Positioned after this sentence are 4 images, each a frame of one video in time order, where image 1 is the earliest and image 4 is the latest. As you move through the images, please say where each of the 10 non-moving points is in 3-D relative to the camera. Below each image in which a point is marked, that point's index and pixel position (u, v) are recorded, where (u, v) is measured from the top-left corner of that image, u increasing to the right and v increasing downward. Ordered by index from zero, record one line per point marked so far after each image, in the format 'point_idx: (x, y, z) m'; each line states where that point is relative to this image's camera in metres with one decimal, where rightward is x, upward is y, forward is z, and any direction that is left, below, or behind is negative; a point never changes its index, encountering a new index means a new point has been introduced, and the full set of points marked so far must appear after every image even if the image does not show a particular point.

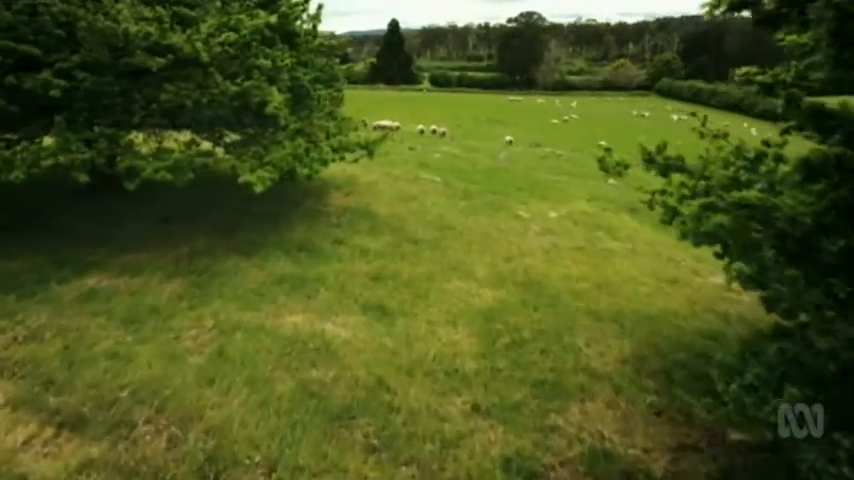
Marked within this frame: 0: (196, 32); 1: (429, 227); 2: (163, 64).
0: (-5.9, +5.3, +13.2) m
1: (+0.1, +0.5, +19.3) m
2: (-6.4, +4.2, +12.4) m
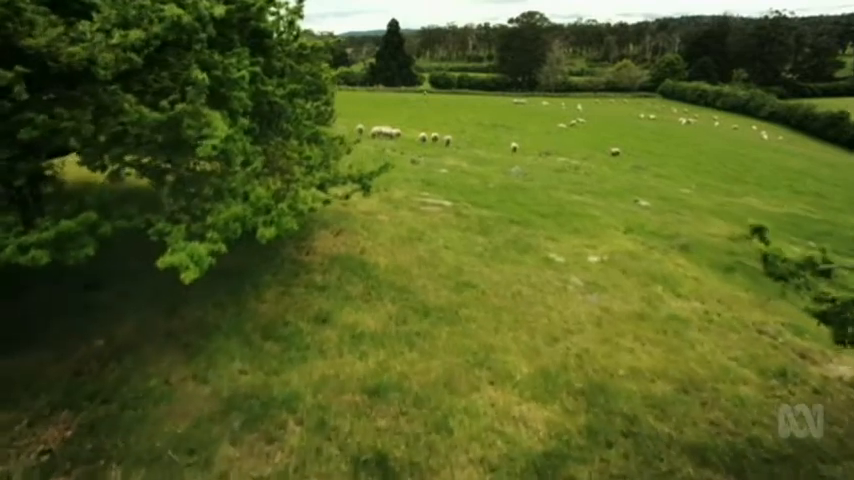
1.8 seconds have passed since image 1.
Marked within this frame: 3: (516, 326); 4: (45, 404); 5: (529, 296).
0: (-5.6, +3.6, +8.8) m
1: (+0.5, -1.3, +14.8) m
2: (-6.0, +2.4, +7.9) m
3: (+2.2, -2.2, +13.1) m
4: (-6.3, -2.5, +8.6) m
5: (+2.9, -1.6, +14.9) m
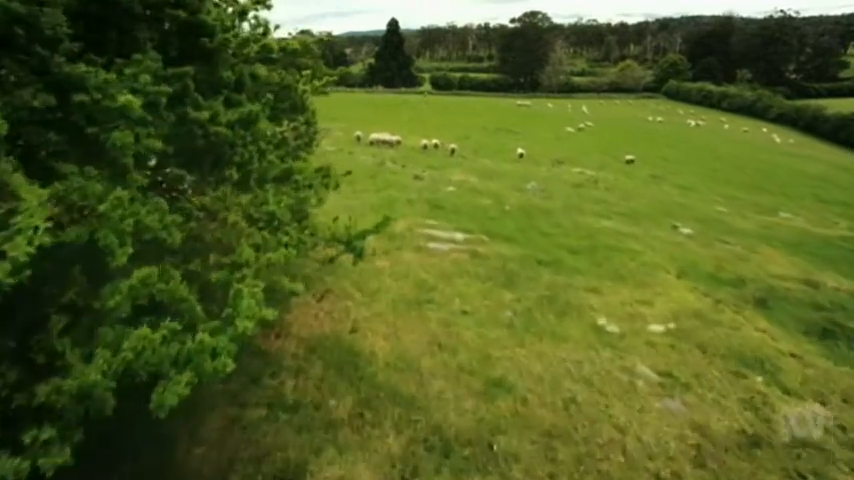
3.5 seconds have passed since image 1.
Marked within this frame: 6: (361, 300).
0: (-5.2, +1.8, +4.3) m
1: (+0.8, -3.0, +10.4) m
2: (-5.6, +0.7, +3.5) m
3: (+2.6, -3.9, +8.7) m
4: (-5.9, -4.2, +4.2) m
5: (+3.3, -3.3, +10.5) m
6: (-1.7, -1.6, +13.3) m
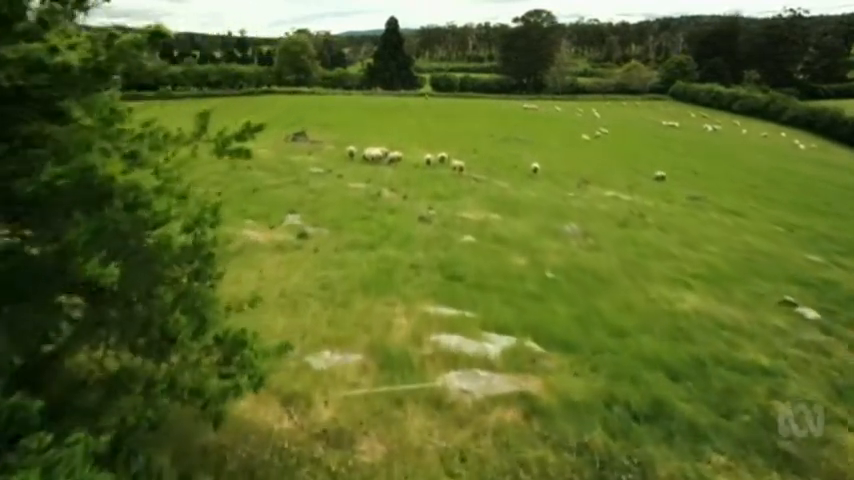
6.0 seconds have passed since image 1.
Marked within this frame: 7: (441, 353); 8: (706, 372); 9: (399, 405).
0: (-4.7, -1.3, -3.7) m
1: (+1.3, -6.2, +2.3) m
2: (-5.1, -2.5, -4.6) m
3: (+3.1, -7.0, +0.6) m
4: (-5.4, -7.4, -3.9) m
5: (+3.8, -6.5, +2.4) m
6: (-1.3, -4.7, +5.3) m
7: (+0.4, -3.0, +12.9) m
8: (+7.7, -3.5, +14.0) m
9: (-0.5, -3.4, +10.7) m
